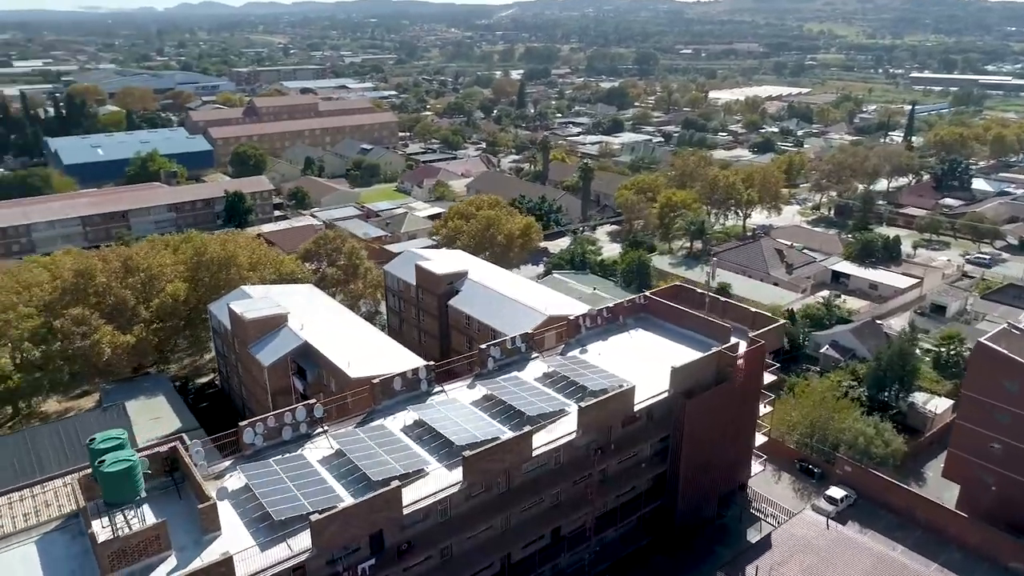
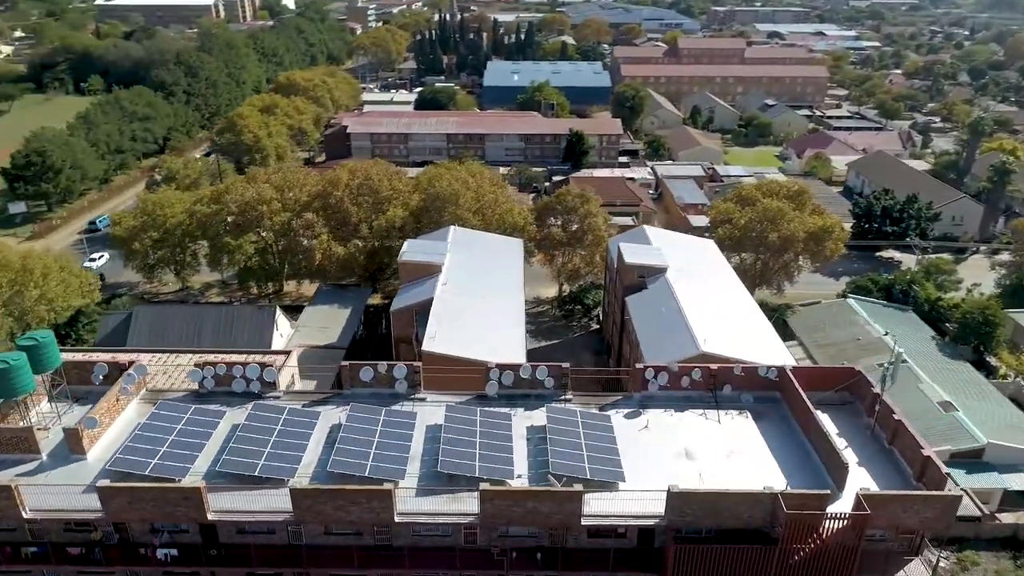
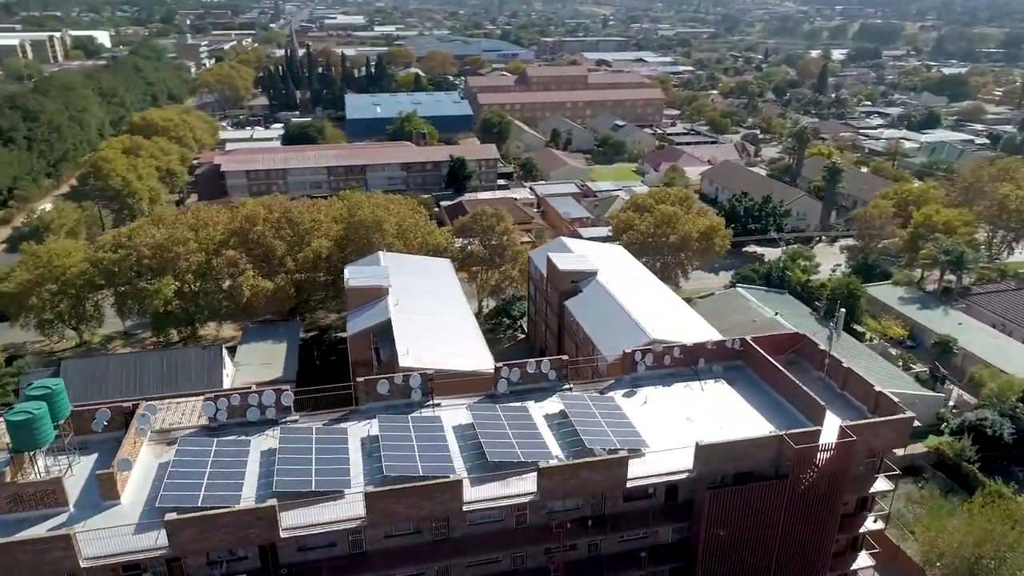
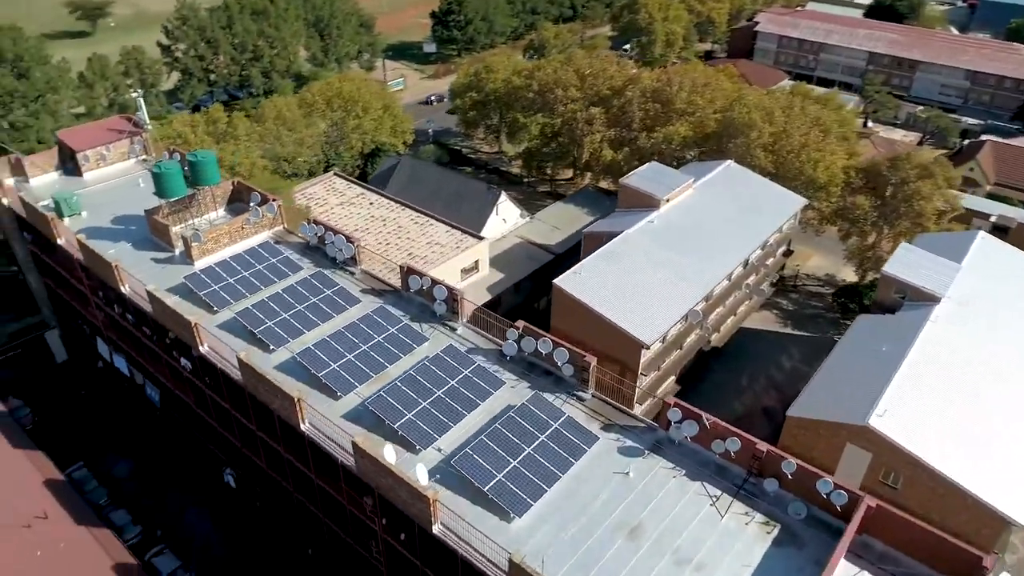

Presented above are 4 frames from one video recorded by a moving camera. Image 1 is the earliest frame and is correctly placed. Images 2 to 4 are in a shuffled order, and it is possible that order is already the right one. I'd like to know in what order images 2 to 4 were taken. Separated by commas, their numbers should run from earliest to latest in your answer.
3, 2, 4
